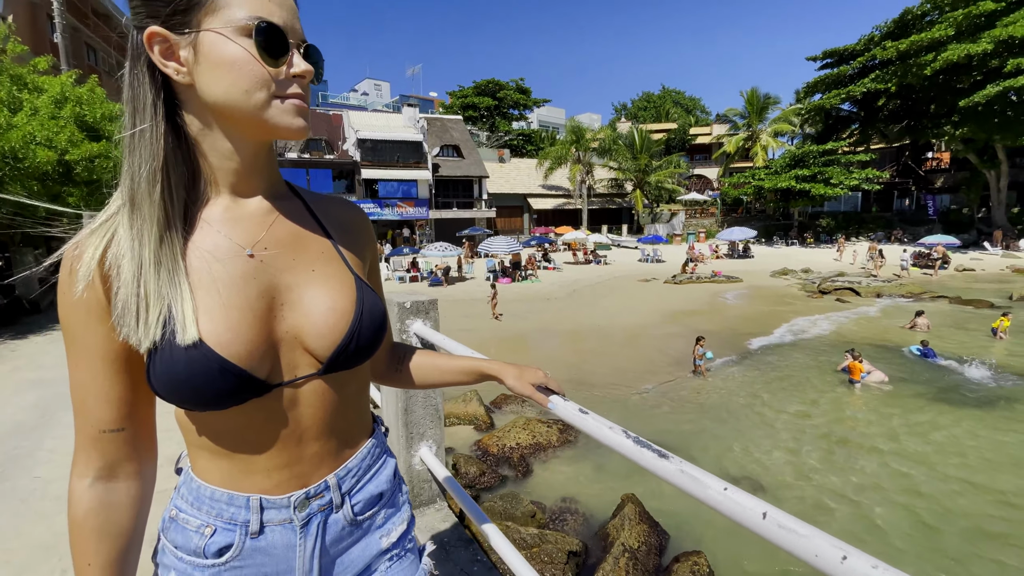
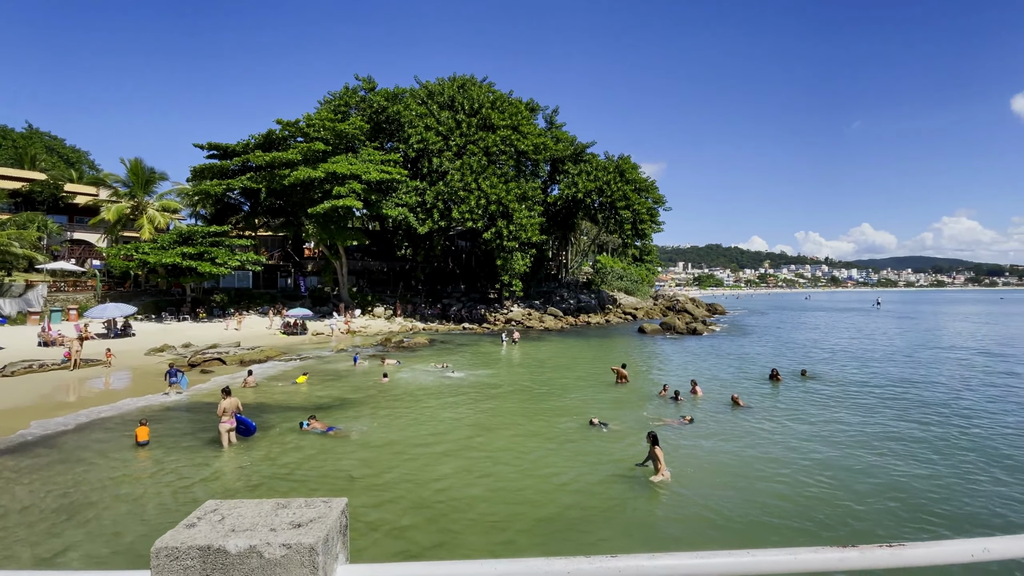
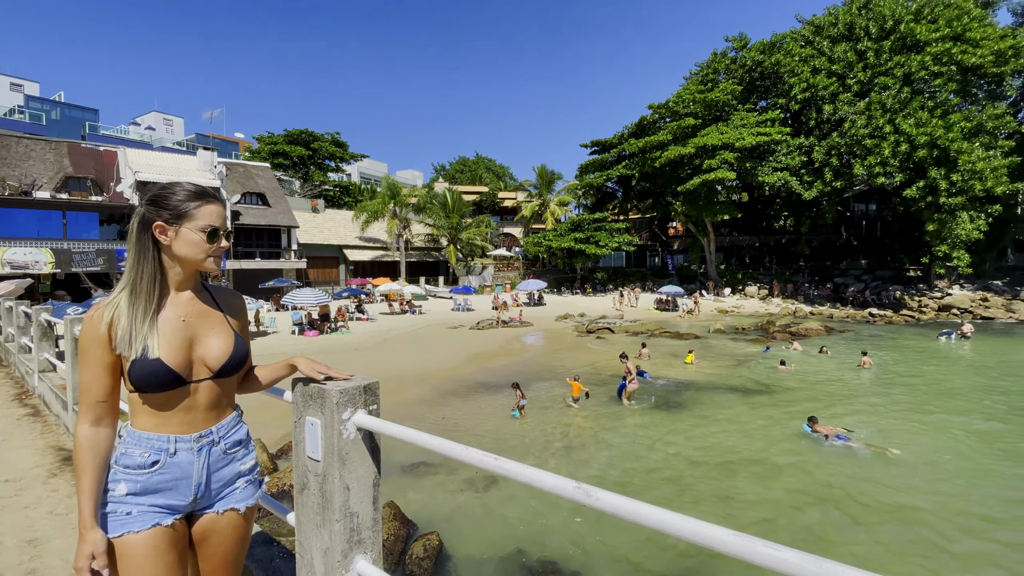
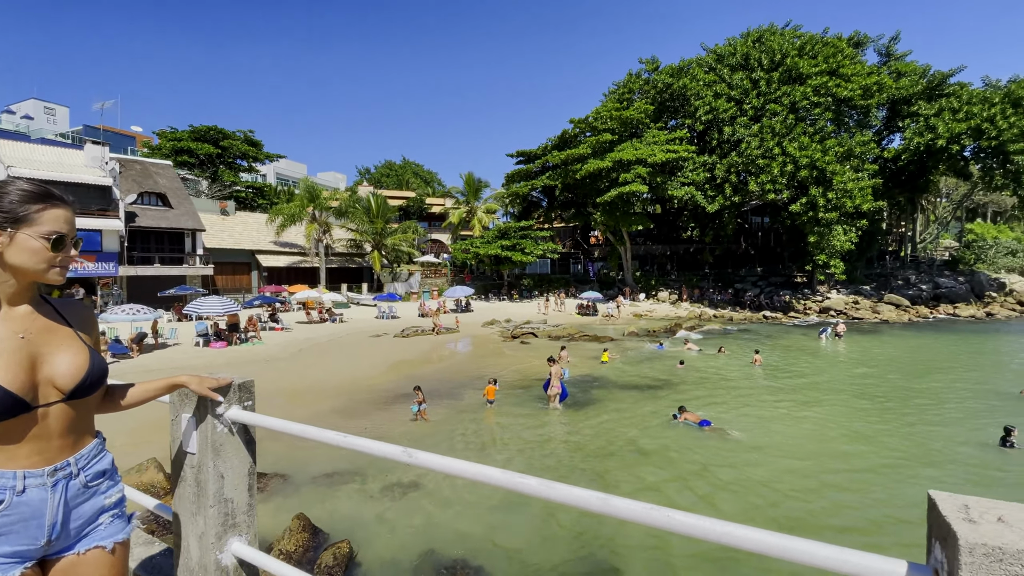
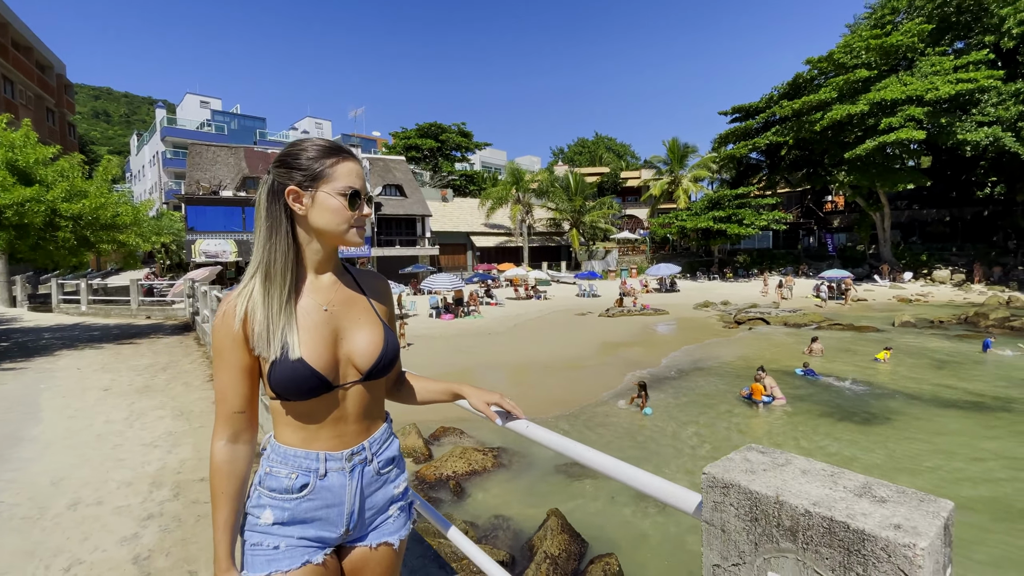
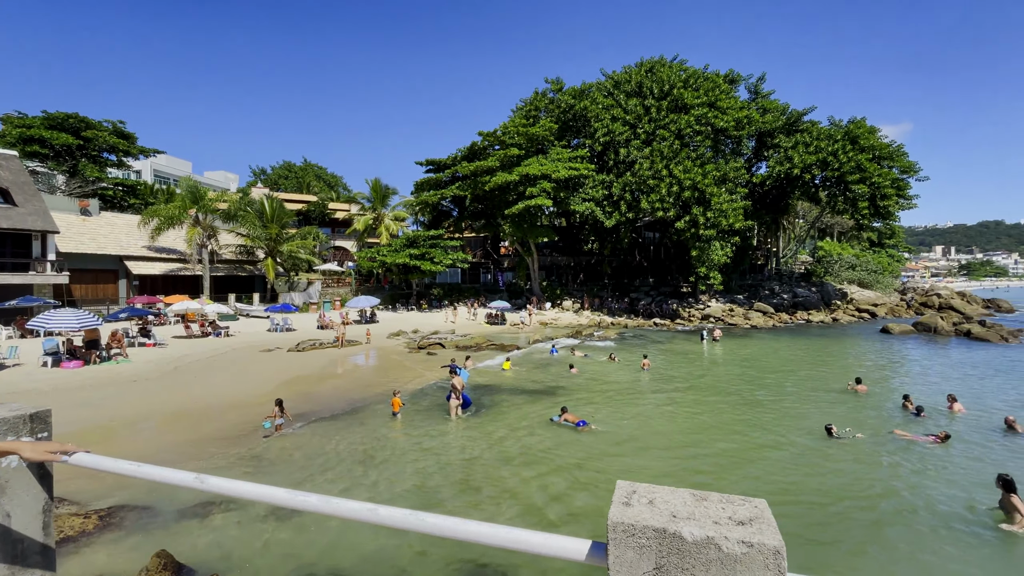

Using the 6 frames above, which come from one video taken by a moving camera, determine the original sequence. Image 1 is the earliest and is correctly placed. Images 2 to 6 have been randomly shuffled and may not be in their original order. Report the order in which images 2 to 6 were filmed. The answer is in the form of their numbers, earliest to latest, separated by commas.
5, 3, 4, 6, 2
